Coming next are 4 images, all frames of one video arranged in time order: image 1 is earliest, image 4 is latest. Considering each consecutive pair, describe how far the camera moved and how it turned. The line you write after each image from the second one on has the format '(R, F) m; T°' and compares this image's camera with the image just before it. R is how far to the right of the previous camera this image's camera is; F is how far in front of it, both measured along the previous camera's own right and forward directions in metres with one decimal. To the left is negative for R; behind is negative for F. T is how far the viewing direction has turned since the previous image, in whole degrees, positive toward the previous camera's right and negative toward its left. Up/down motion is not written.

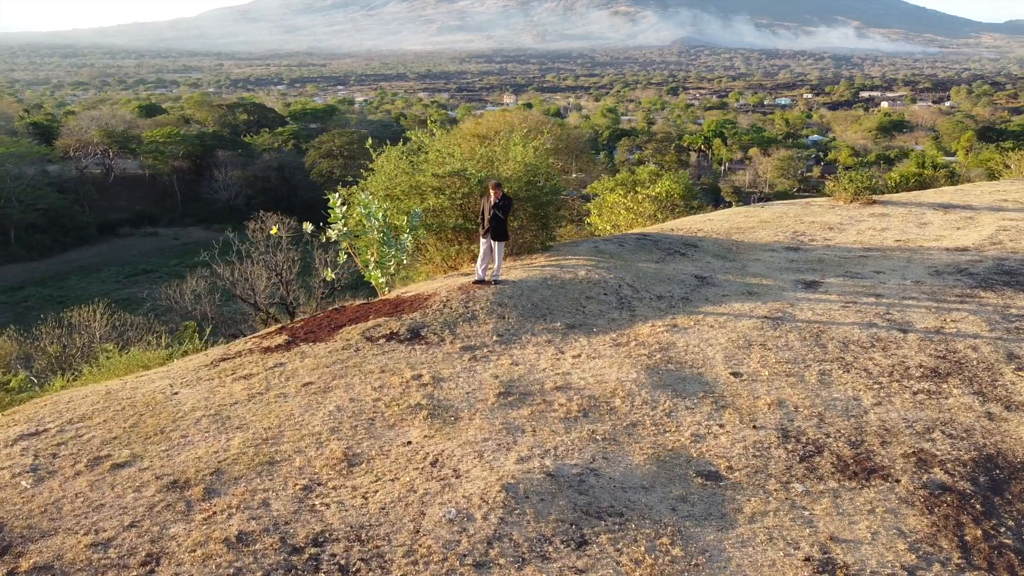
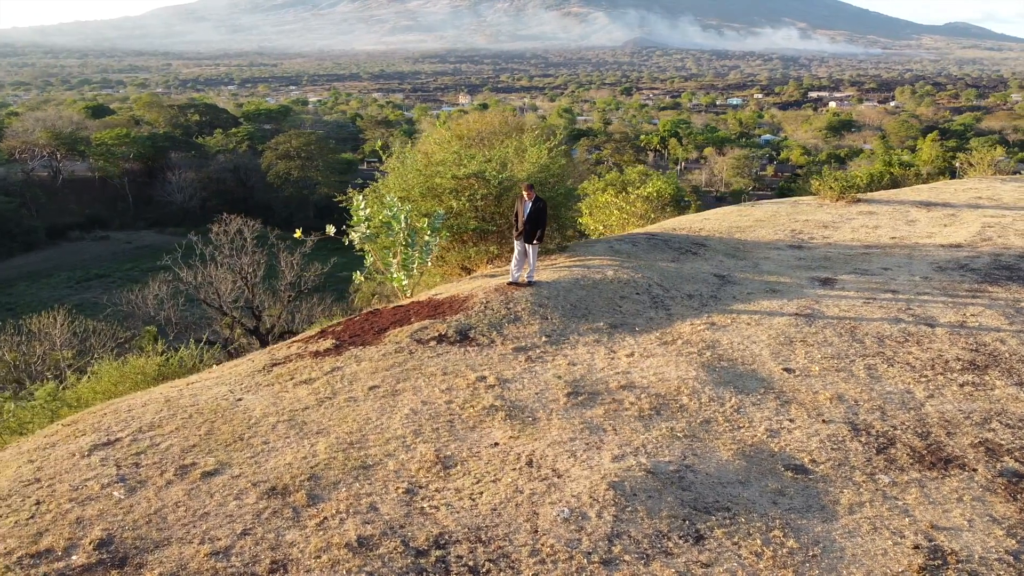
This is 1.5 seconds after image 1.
(-0.8, 0.0) m; +3°
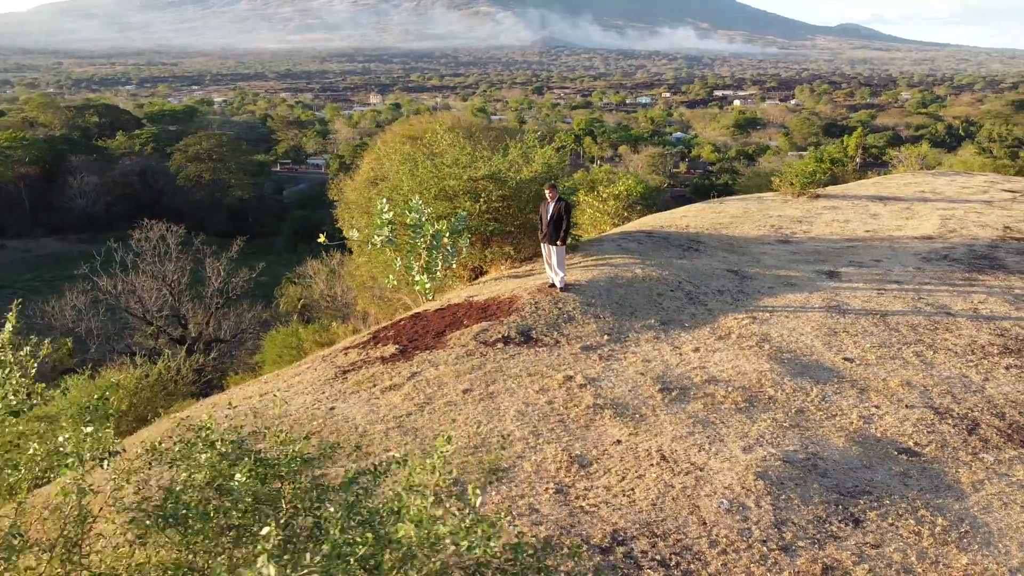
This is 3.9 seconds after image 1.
(-1.3, 0.0) m; +6°
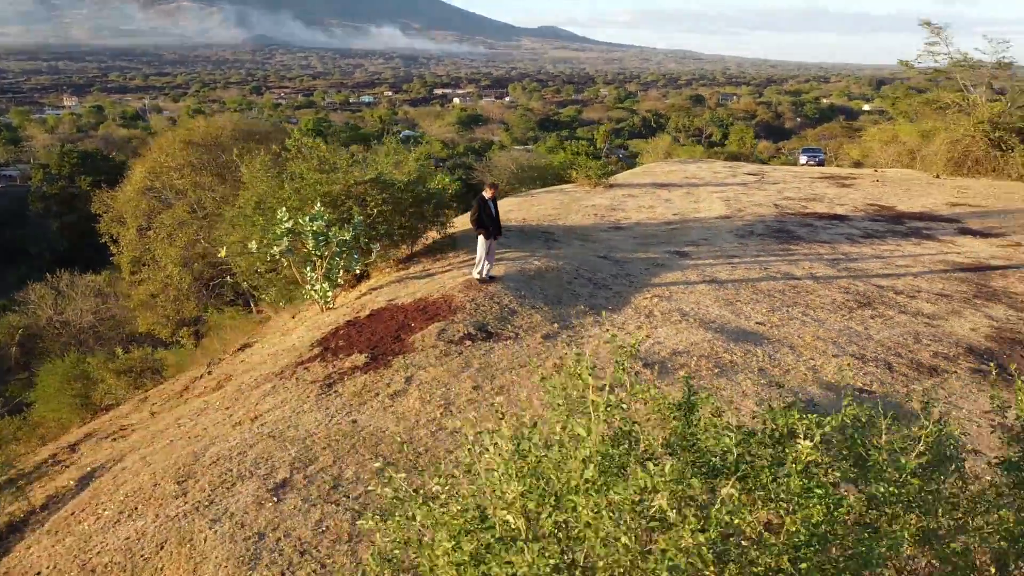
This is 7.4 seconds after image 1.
(-2.0, 0.0) m; +18°
